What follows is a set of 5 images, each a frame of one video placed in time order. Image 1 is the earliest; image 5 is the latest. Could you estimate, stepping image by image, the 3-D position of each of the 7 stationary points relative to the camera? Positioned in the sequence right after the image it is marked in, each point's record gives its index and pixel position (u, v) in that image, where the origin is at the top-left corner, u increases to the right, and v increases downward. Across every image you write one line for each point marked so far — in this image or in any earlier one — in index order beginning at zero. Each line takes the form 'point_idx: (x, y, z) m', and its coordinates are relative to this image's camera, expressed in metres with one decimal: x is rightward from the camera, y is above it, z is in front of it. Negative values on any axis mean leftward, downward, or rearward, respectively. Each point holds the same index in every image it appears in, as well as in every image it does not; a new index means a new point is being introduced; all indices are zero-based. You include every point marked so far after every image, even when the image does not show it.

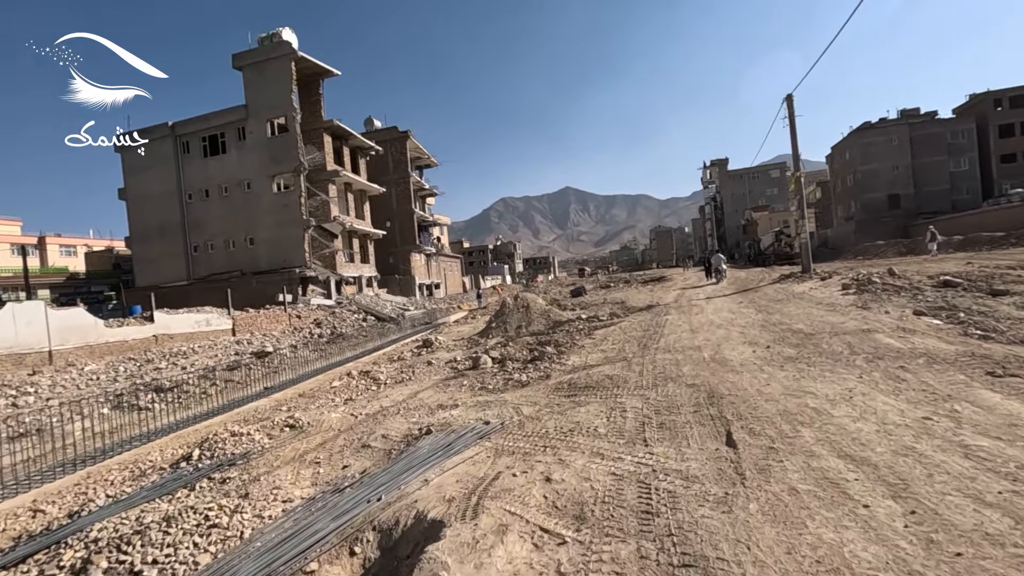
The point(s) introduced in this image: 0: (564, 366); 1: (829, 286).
0: (+1.0, -1.6, +10.2) m
1: (+10.3, +0.1, +16.8) m
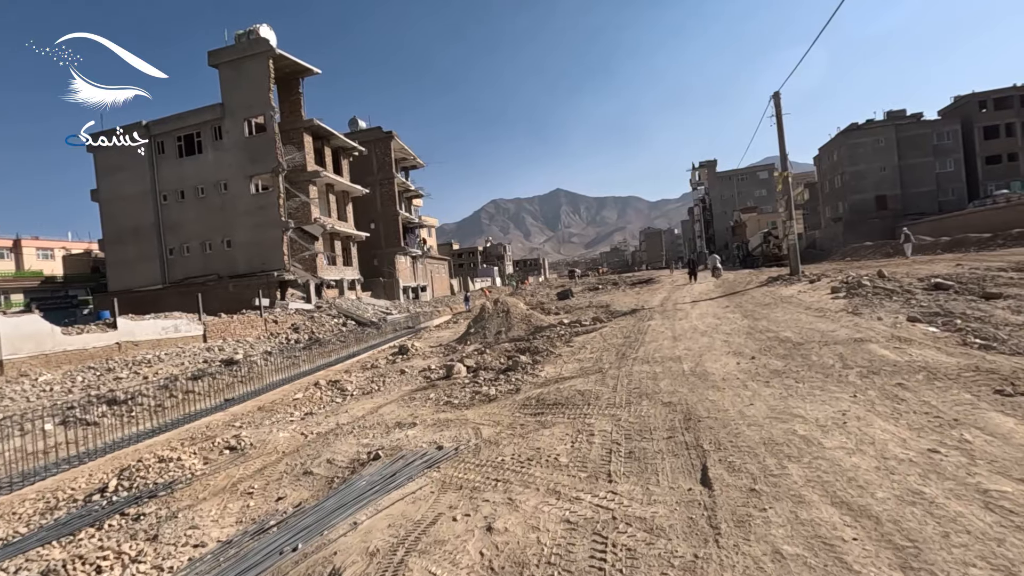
0: (+0.4, -1.7, +9.5) m
1: (+9.6, 0.0, +16.3) m
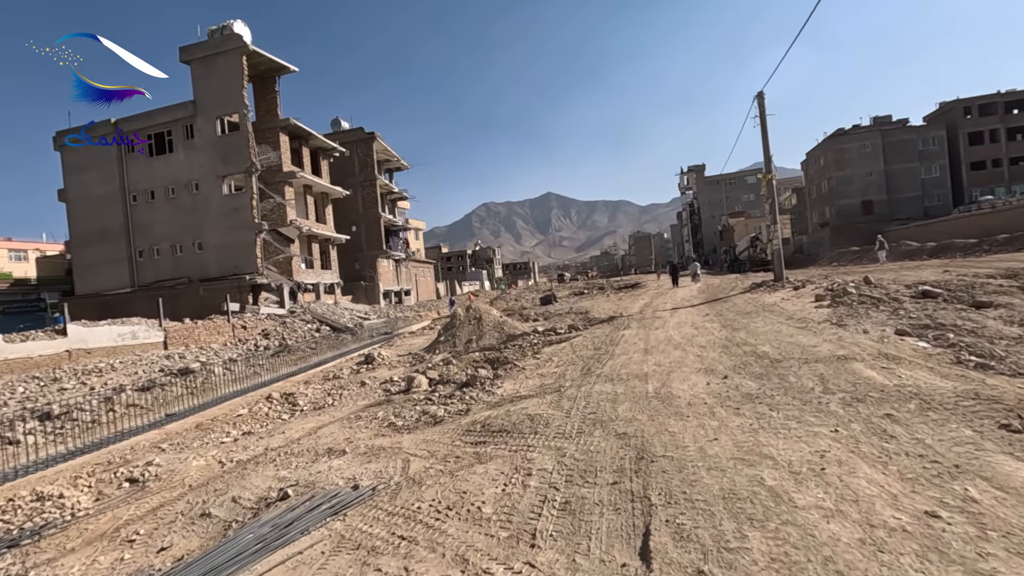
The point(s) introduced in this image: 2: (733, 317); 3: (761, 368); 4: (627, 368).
0: (-0.3, -1.8, +8.6) m
1: (+8.7, -0.3, +15.6) m
2: (+5.6, -0.7, +13.2) m
3: (+3.4, -1.1, +7.0) m
4: (+1.9, -1.3, +8.5) m
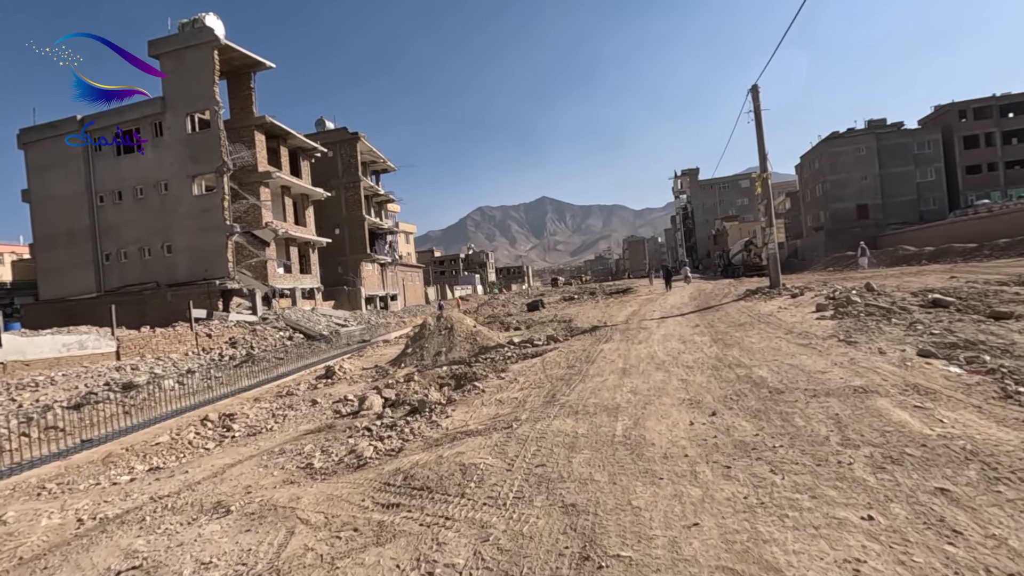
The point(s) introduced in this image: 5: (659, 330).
0: (-1.1, -2.0, +7.2) m
1: (+7.9, -0.5, +14.2) m
2: (+4.9, -0.9, +11.8) m
3: (+2.7, -1.2, +5.6) m
4: (+1.2, -1.5, +7.1) m
5: (+3.8, -1.1, +13.4) m
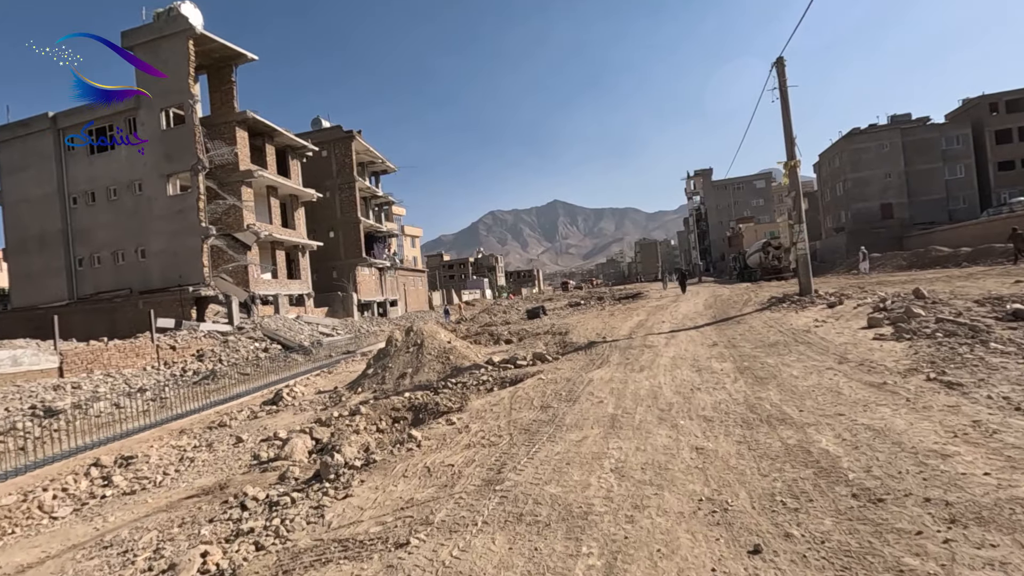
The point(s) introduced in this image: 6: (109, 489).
0: (-1.8, -2.1, +4.6) m
1: (+7.4, -0.7, +11.5) m
2: (+4.2, -1.1, +9.1) m
3: (+1.9, -1.4, +3.0) m
4: (+0.5, -1.6, +4.5) m
5: (+3.2, -1.3, +10.8) m
6: (-6.3, -3.1, +8.2) m
